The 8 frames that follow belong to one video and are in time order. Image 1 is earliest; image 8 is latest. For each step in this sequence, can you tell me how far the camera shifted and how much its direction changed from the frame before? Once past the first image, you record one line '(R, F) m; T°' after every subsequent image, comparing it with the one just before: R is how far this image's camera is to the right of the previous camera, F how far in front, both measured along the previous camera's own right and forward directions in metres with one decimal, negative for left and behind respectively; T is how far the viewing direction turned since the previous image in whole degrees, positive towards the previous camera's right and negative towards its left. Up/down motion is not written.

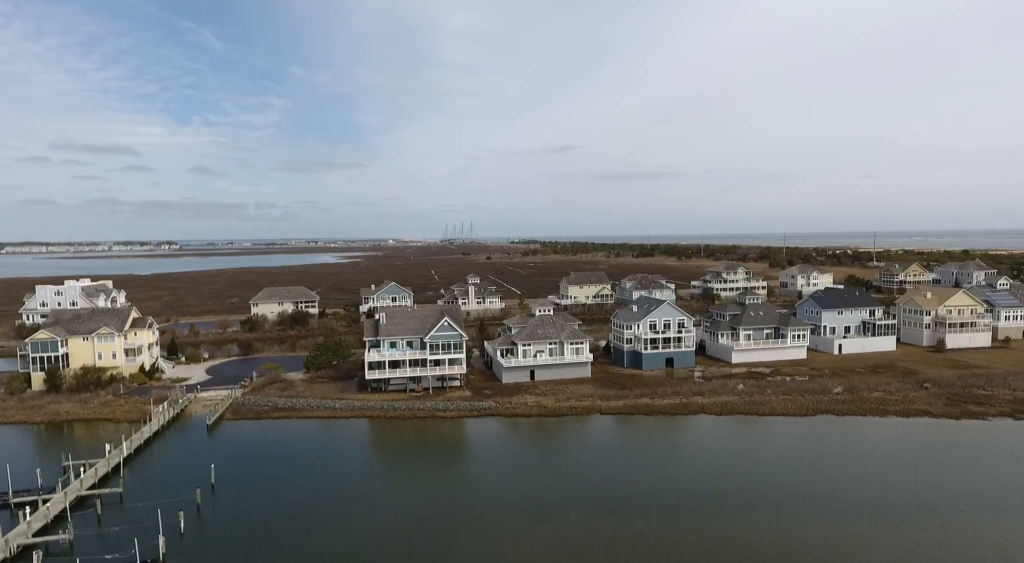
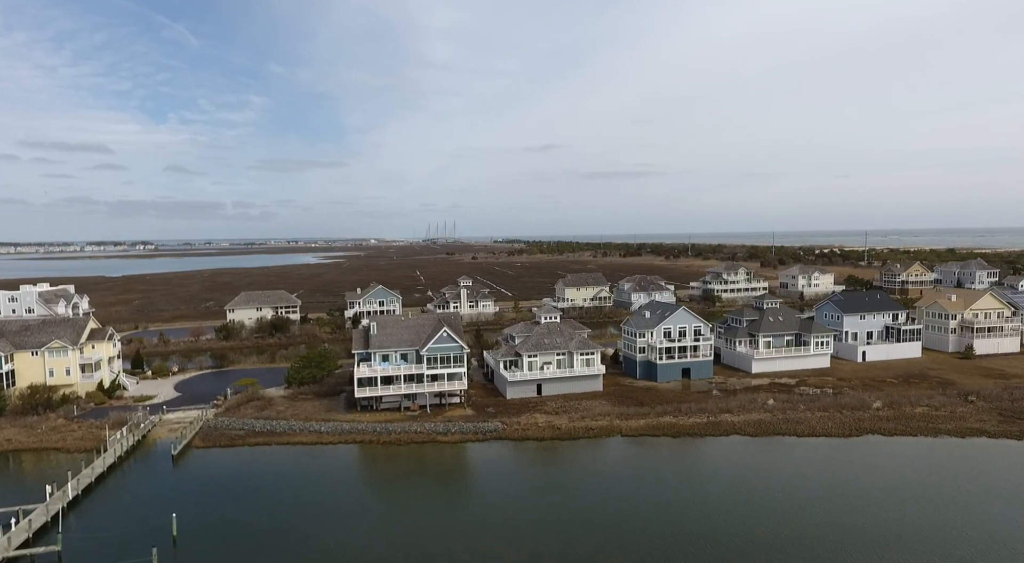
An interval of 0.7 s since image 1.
(-1.3, +3.9) m; +2°
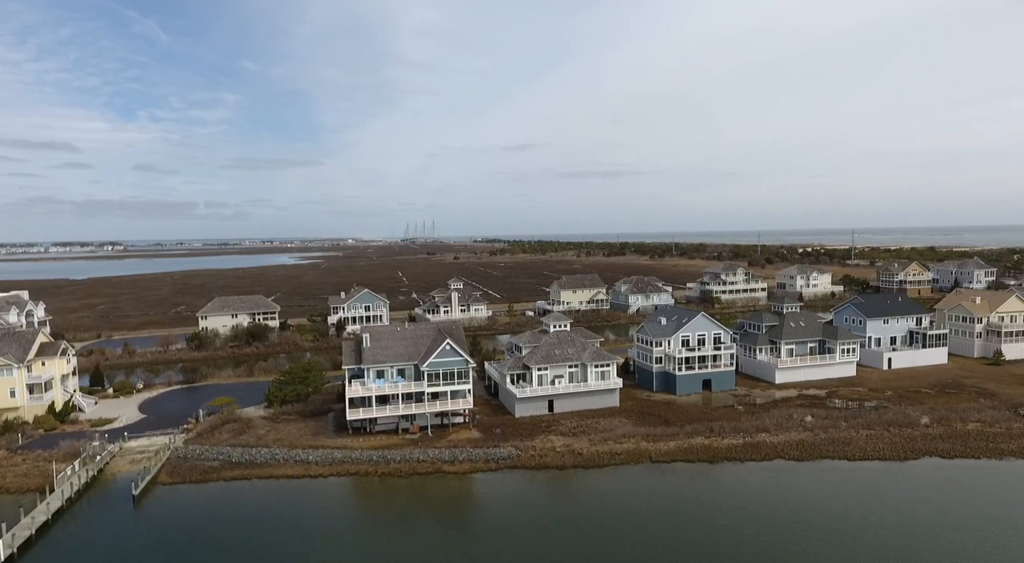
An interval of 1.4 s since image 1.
(-1.7, +3.7) m; +2°
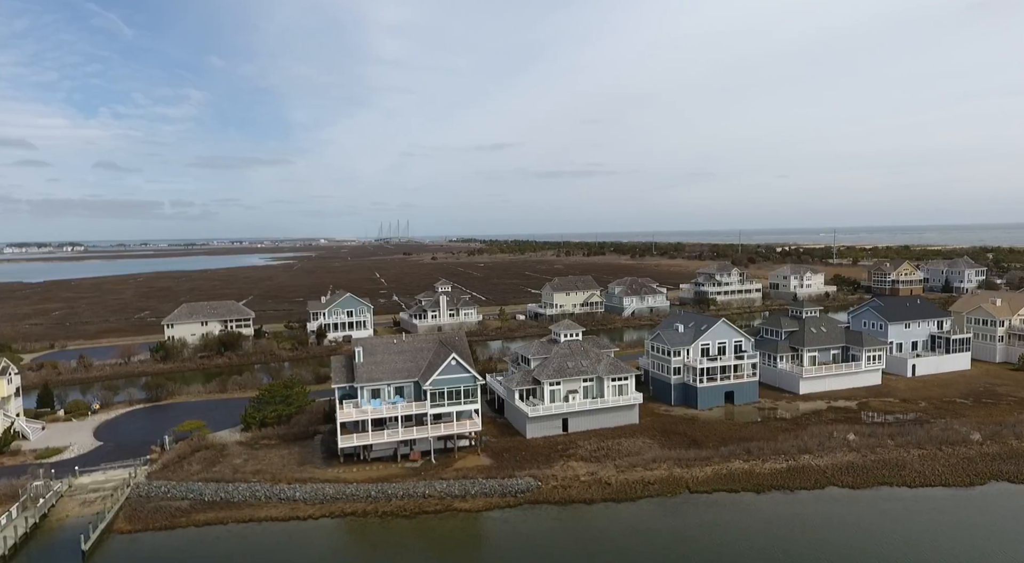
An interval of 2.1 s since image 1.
(-1.8, +3.5) m; +2°
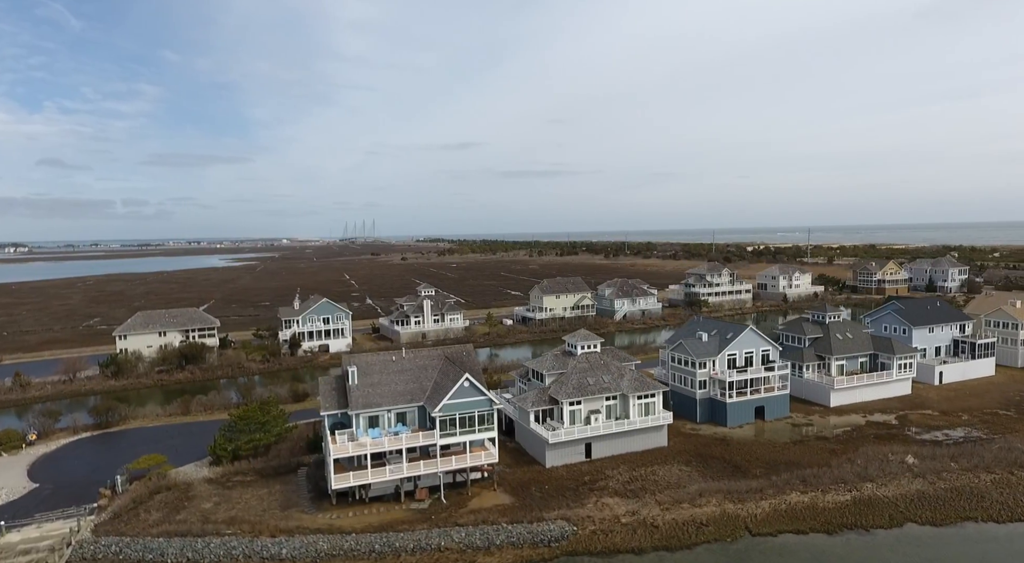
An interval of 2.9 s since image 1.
(-2.2, +3.9) m; +3°
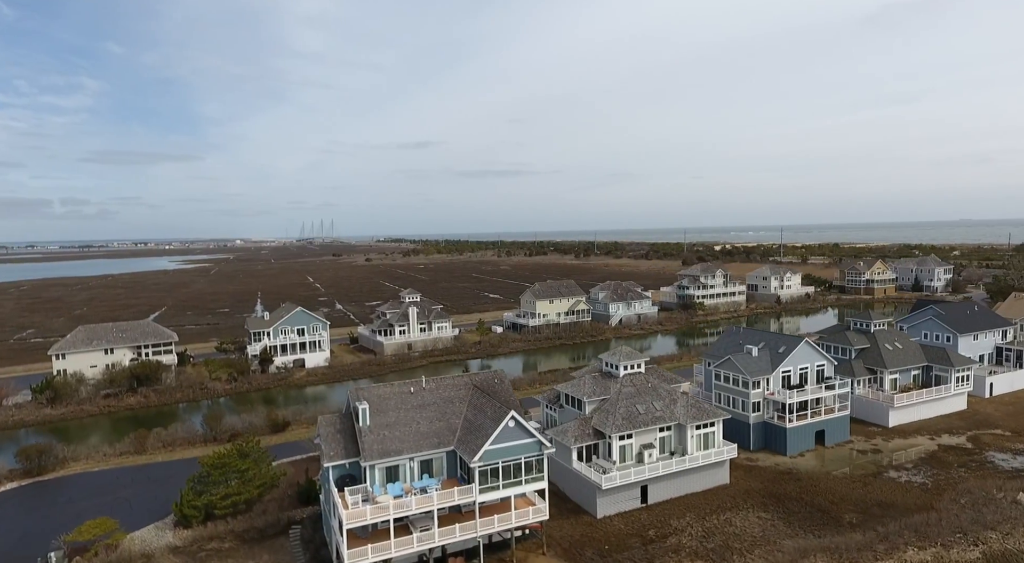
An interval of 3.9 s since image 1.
(-2.9, +4.8) m; +4°
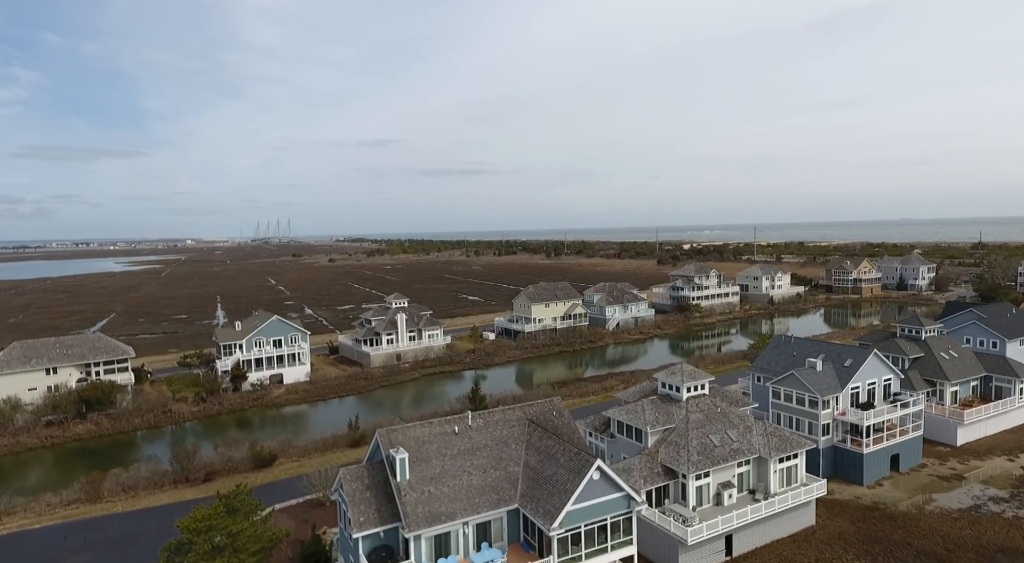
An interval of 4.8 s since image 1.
(-3.0, +4.2) m; +4°
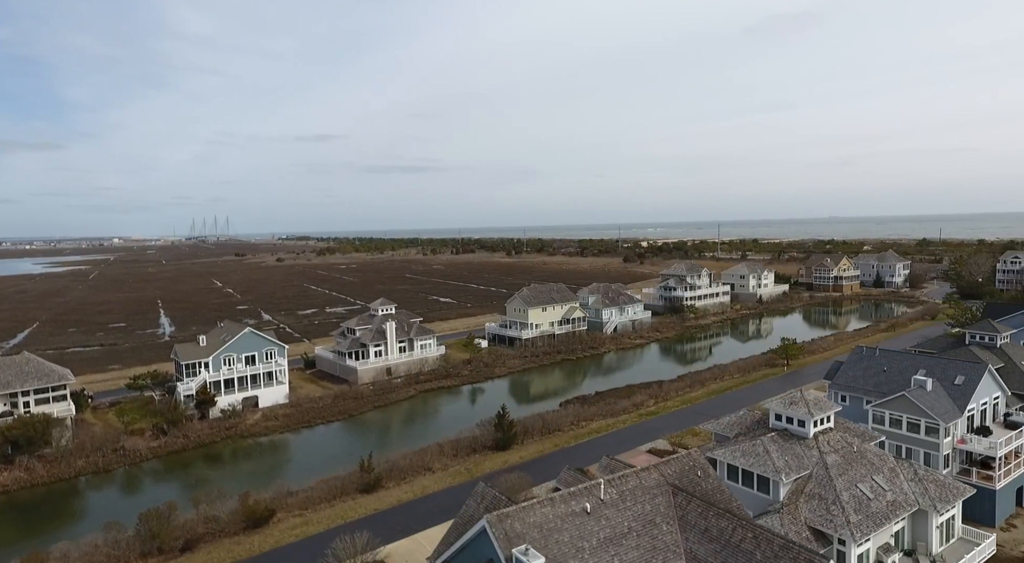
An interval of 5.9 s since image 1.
(-4.0, +5.0) m; +5°
